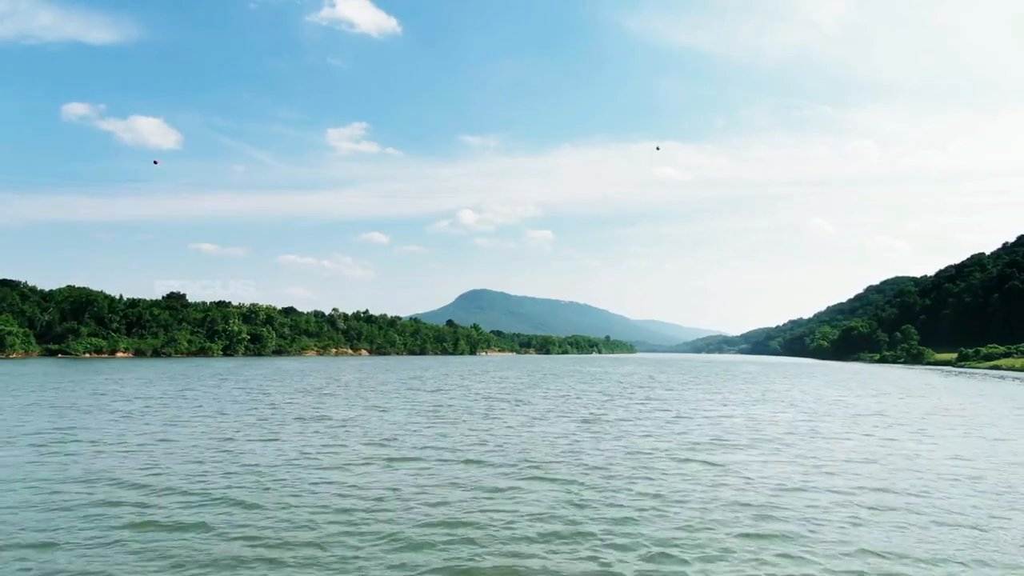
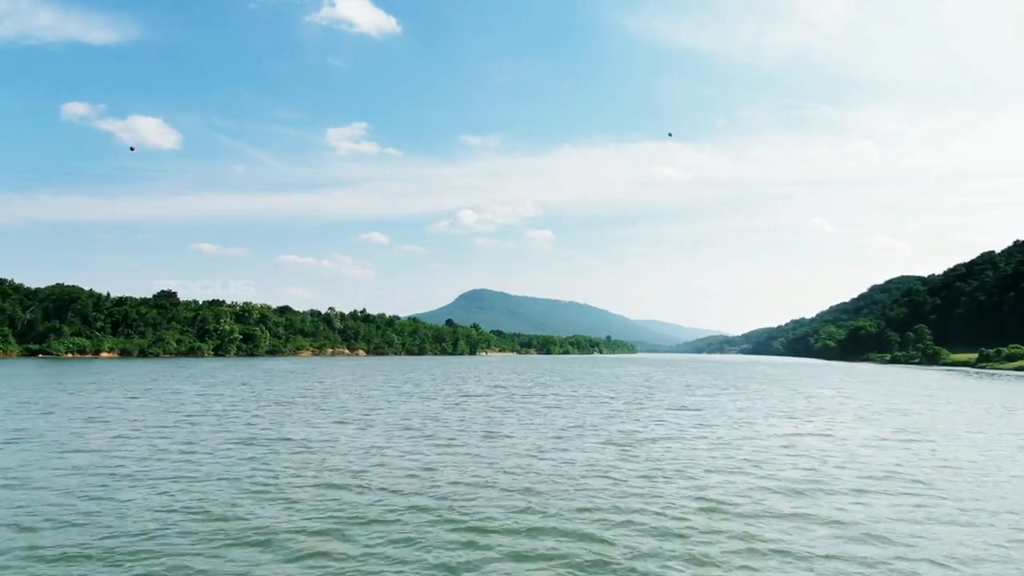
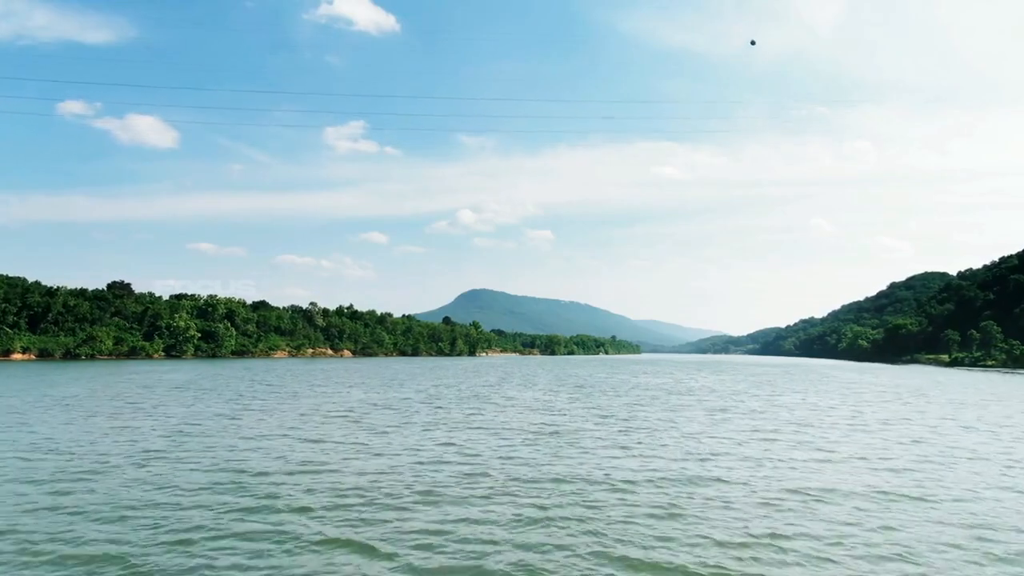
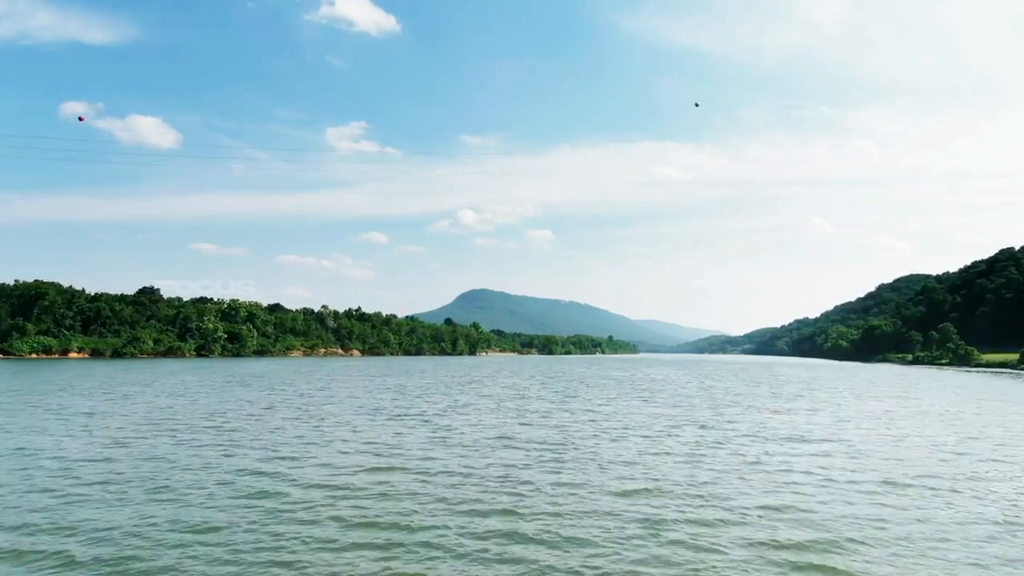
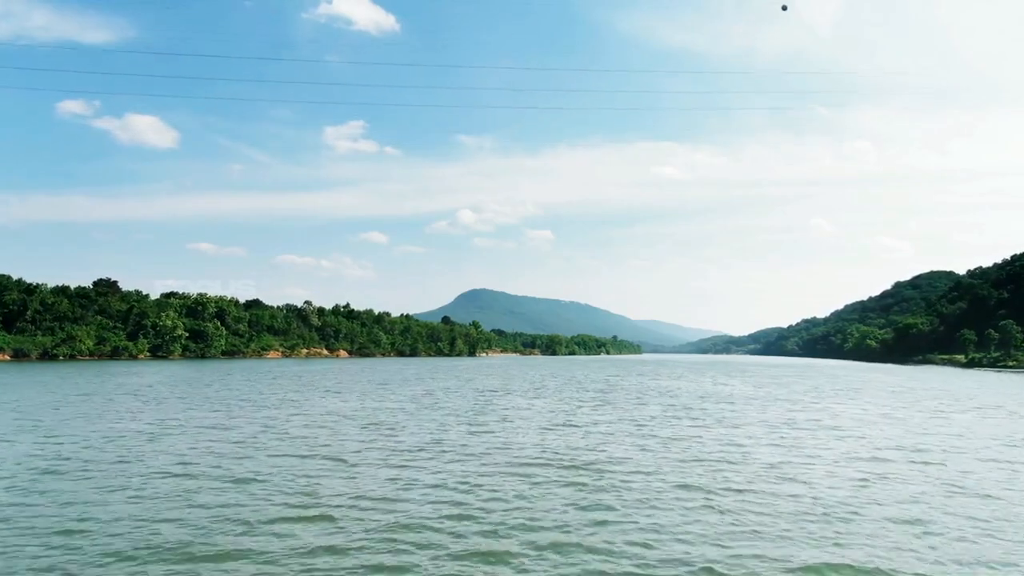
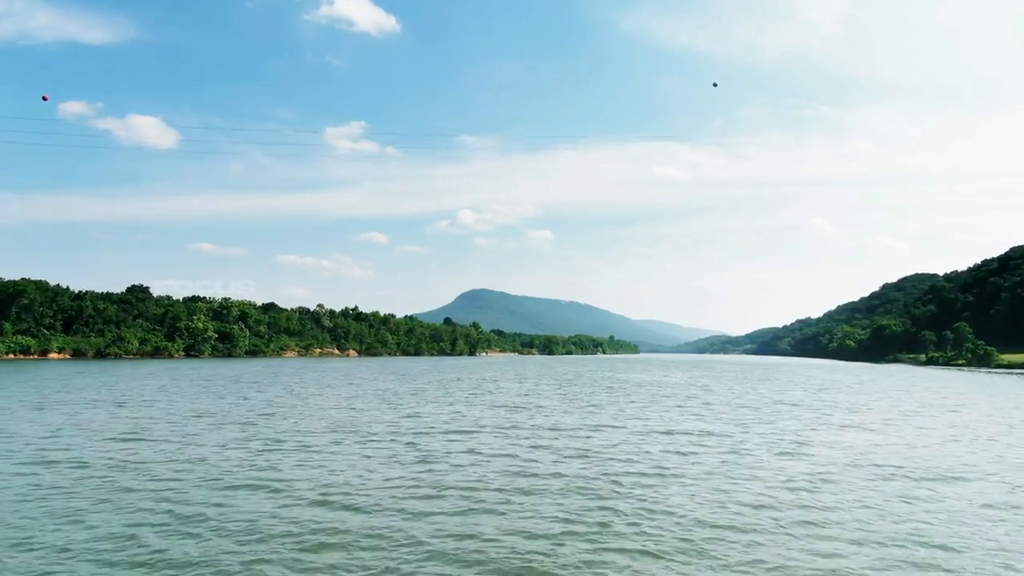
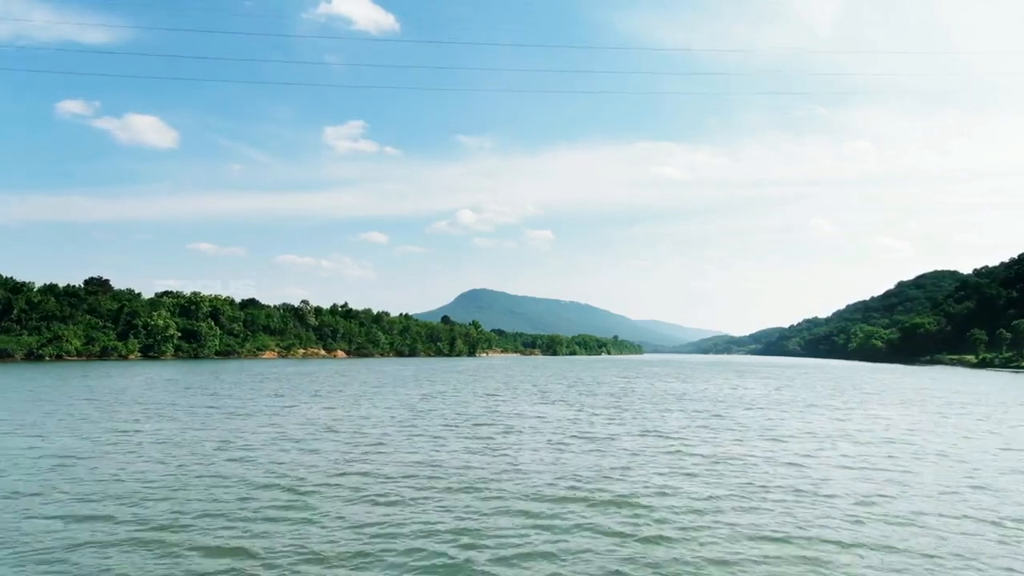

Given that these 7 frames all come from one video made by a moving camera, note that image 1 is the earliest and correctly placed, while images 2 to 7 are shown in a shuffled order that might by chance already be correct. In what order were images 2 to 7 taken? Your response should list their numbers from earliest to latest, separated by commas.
2, 4, 6, 3, 5, 7
